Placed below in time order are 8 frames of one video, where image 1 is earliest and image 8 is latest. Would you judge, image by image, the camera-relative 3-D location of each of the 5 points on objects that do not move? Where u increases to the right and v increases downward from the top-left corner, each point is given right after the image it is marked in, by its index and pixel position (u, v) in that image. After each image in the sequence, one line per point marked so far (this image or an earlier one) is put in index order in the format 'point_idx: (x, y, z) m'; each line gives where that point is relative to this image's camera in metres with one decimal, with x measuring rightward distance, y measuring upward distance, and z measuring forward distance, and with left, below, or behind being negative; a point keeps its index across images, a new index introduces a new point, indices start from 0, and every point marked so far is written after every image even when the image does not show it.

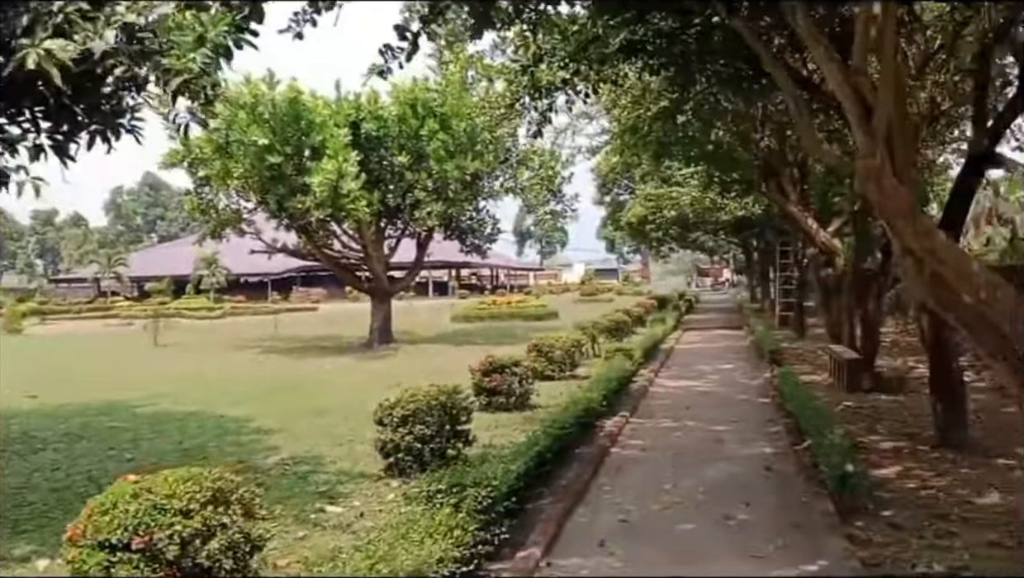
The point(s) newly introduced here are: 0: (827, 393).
0: (+3.3, -1.1, +11.7) m
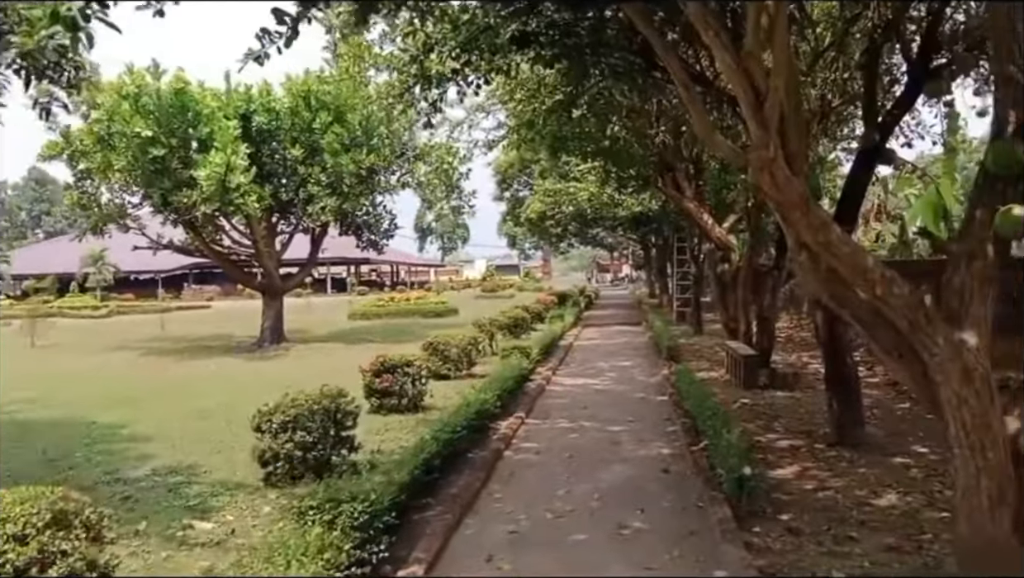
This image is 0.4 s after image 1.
0: (+2.2, -1.0, +11.6) m
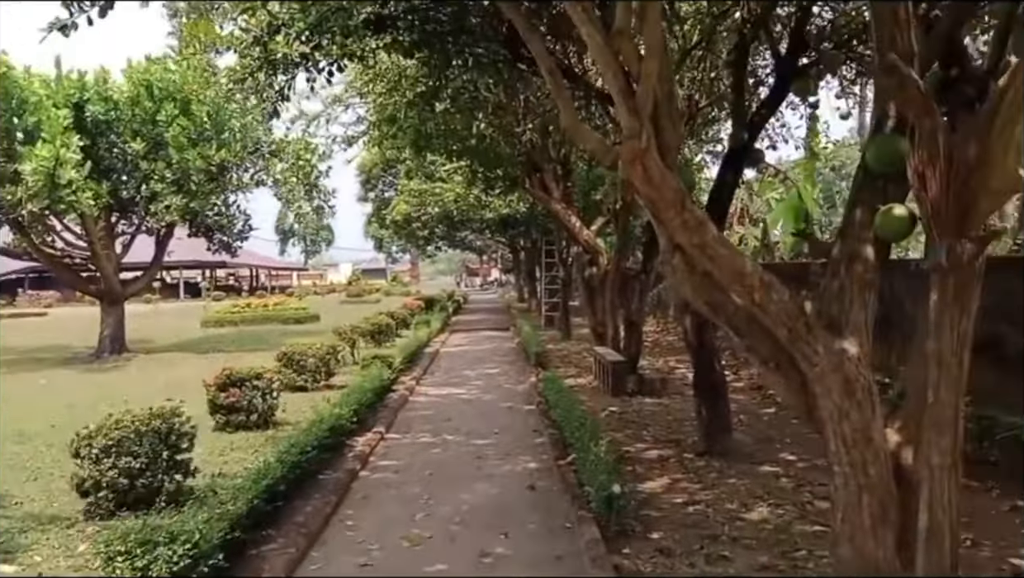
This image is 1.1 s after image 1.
0: (+0.8, -1.1, +11.4) m
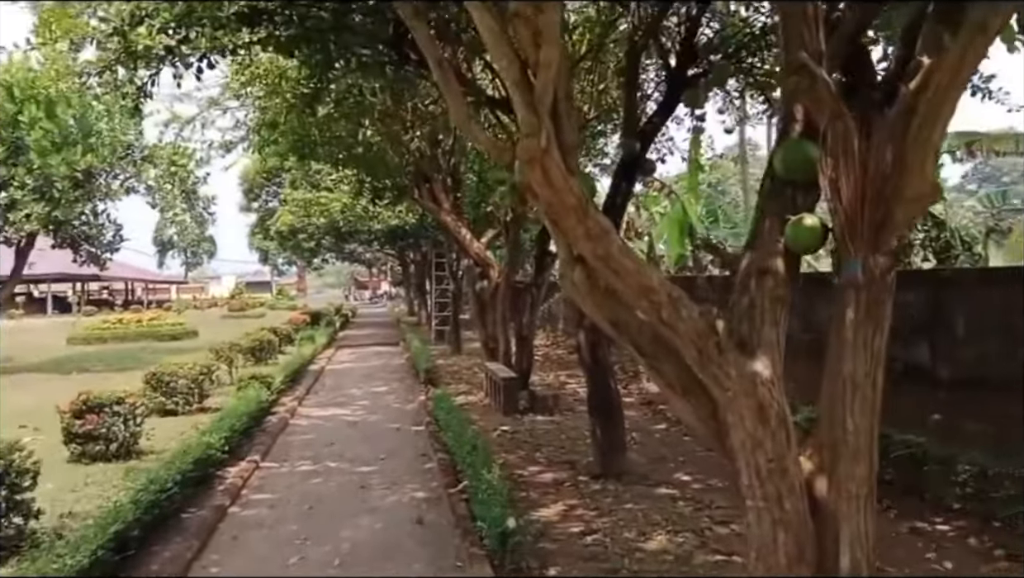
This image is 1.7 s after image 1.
0: (-0.3, -1.2, +10.9) m
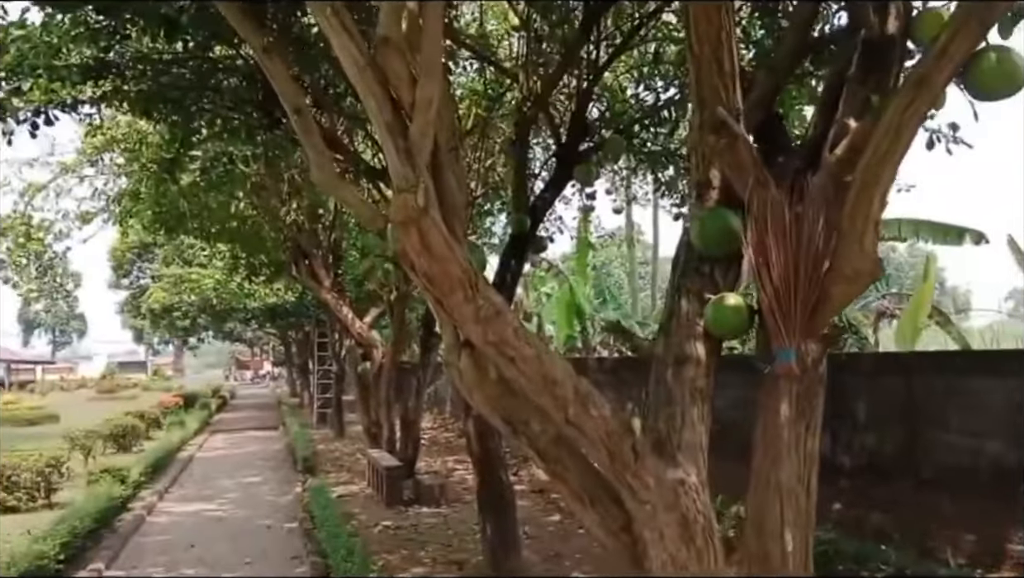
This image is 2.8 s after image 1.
0: (-1.4, -2.0, +10.1) m
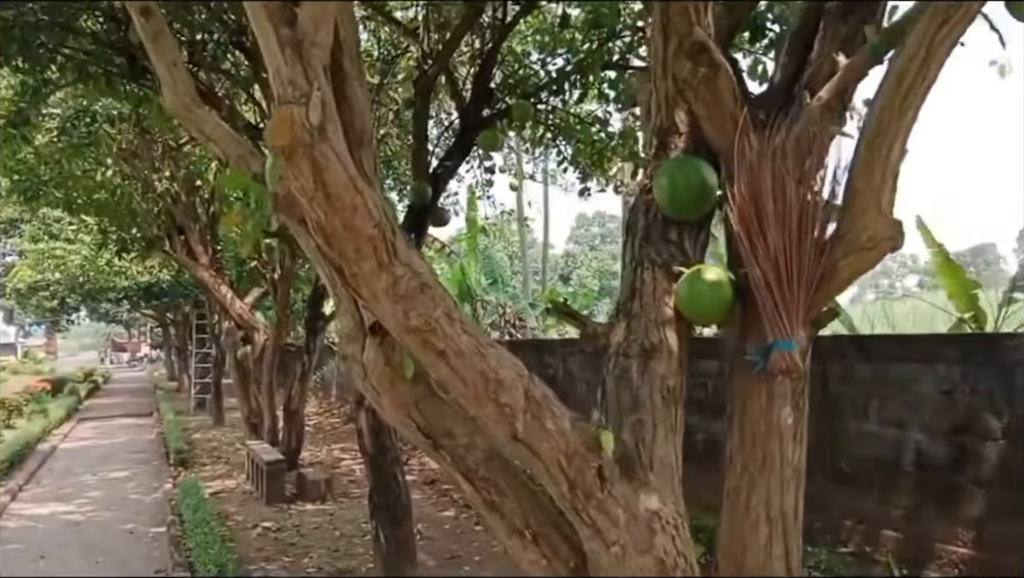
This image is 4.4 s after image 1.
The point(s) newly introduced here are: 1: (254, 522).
0: (-2.2, -1.8, +9.2) m
1: (-1.9, -1.7, +8.3) m
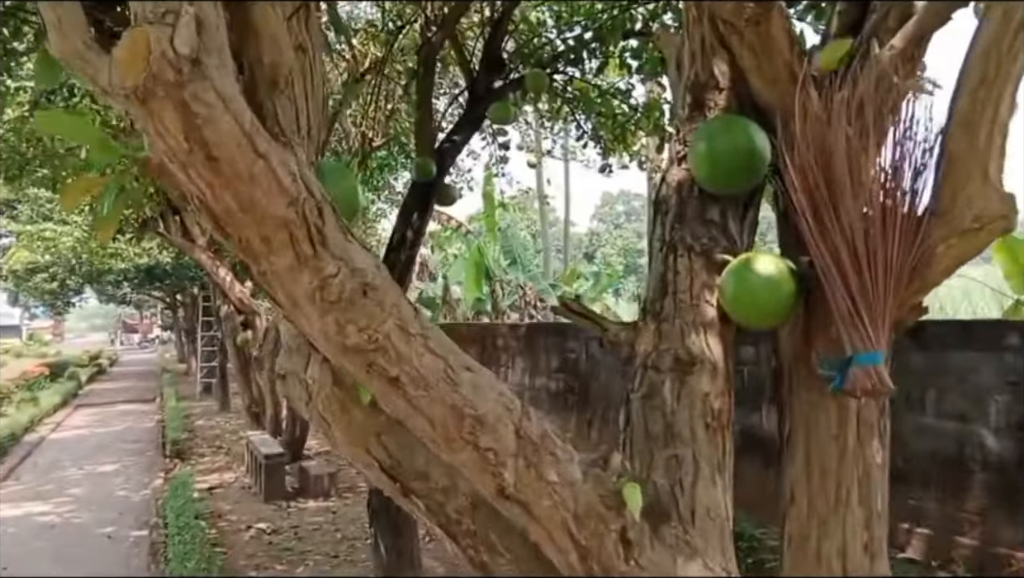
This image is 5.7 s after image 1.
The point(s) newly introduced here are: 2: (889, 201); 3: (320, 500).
0: (-2.2, -1.7, +8.7) m
1: (-1.8, -1.6, +7.7) m
2: (+0.6, +0.1, +1.9) m
3: (-1.5, -1.6, +8.5) m
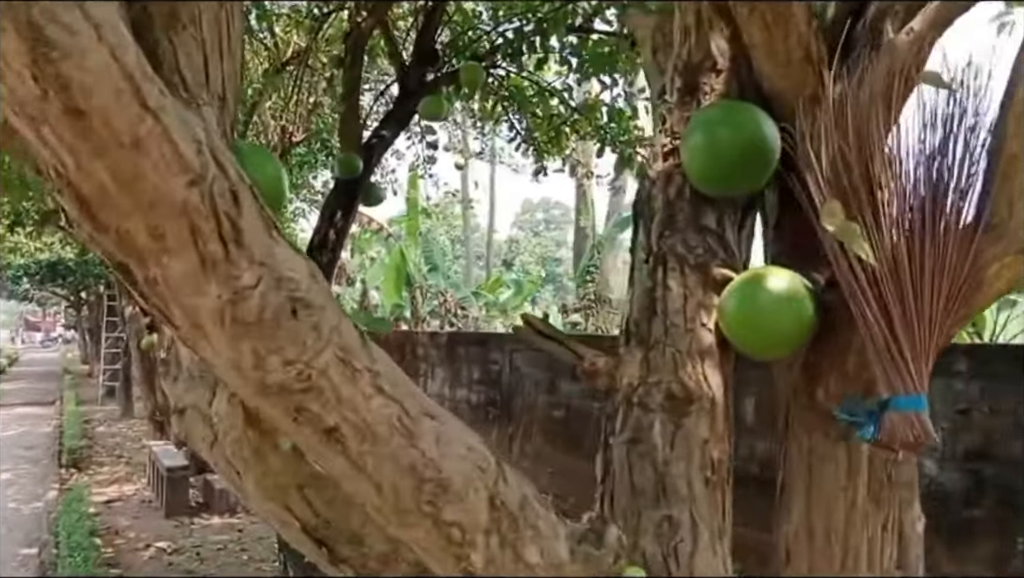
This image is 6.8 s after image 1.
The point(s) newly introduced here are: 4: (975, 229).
0: (-2.8, -1.7, +8.2) m
1: (-2.3, -1.6, +7.2) m
2: (+0.6, +0.1, +1.6) m
3: (-2.1, -1.7, +8.0) m
4: (+0.6, +0.1, +1.6) m
